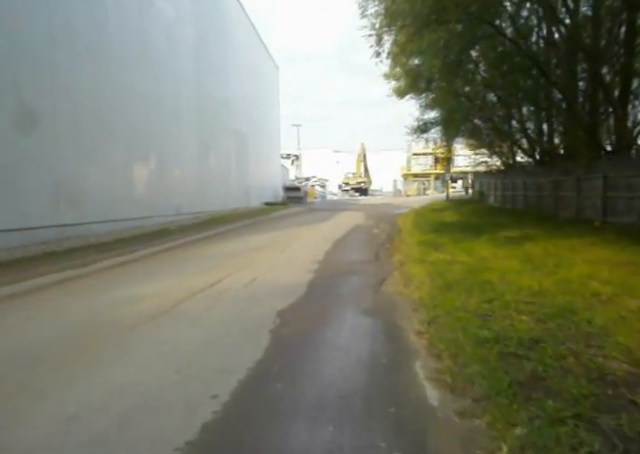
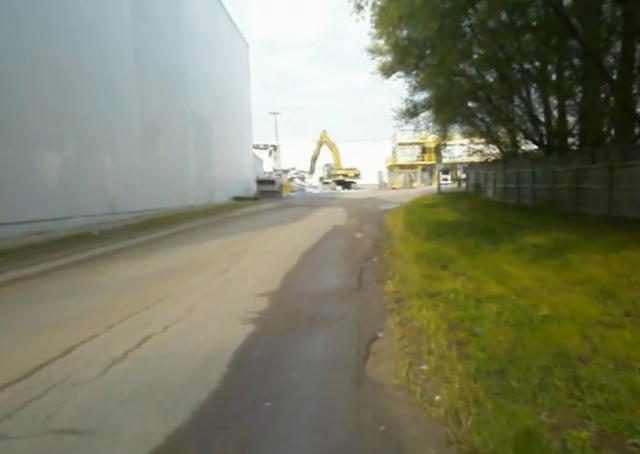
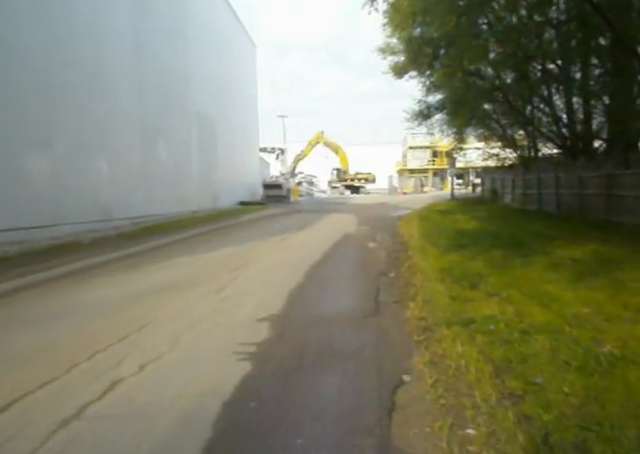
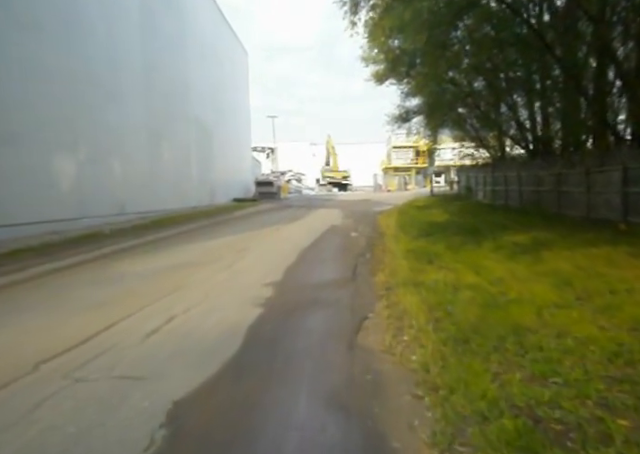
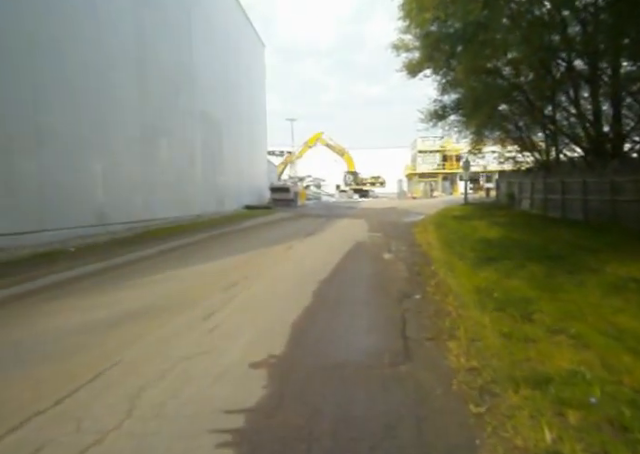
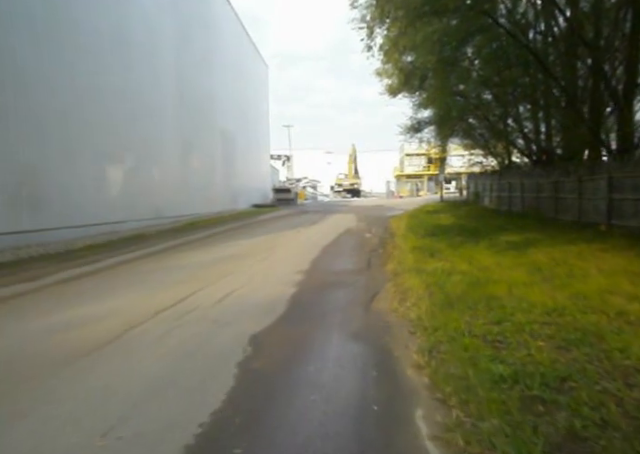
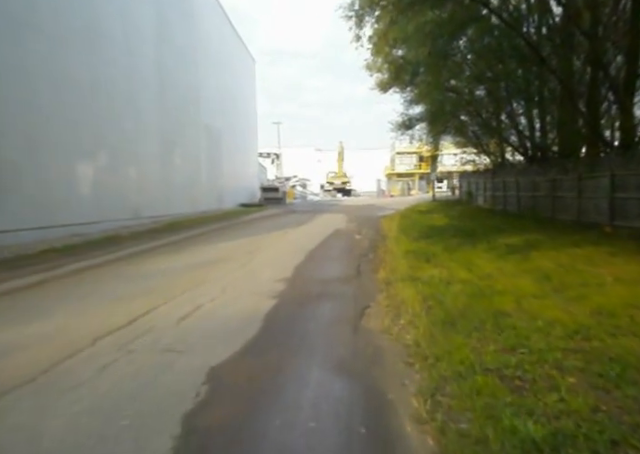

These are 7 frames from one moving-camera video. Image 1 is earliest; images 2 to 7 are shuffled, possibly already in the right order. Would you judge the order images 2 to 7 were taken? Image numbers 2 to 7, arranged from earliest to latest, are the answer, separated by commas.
6, 7, 4, 2, 3, 5
